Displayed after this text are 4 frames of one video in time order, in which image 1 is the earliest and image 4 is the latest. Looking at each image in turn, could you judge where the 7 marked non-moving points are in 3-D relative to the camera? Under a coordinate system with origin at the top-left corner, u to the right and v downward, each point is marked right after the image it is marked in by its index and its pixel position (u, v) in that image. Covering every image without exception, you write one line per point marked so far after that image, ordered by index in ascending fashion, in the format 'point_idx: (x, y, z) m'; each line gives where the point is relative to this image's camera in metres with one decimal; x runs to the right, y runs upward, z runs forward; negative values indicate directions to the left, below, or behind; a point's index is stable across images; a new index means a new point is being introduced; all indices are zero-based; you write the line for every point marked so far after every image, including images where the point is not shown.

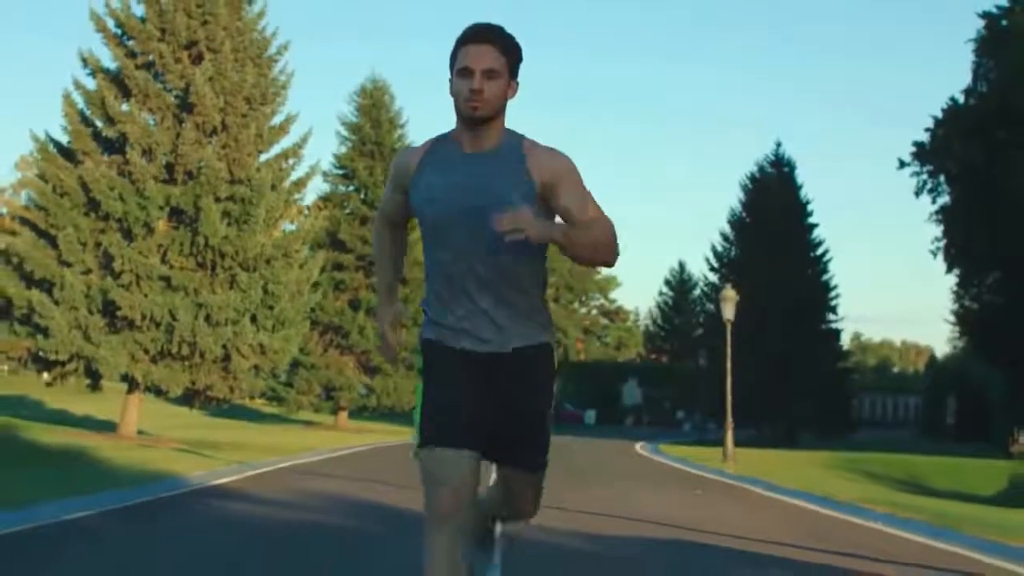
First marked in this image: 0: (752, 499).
0: (+2.8, -2.4, +17.3) m
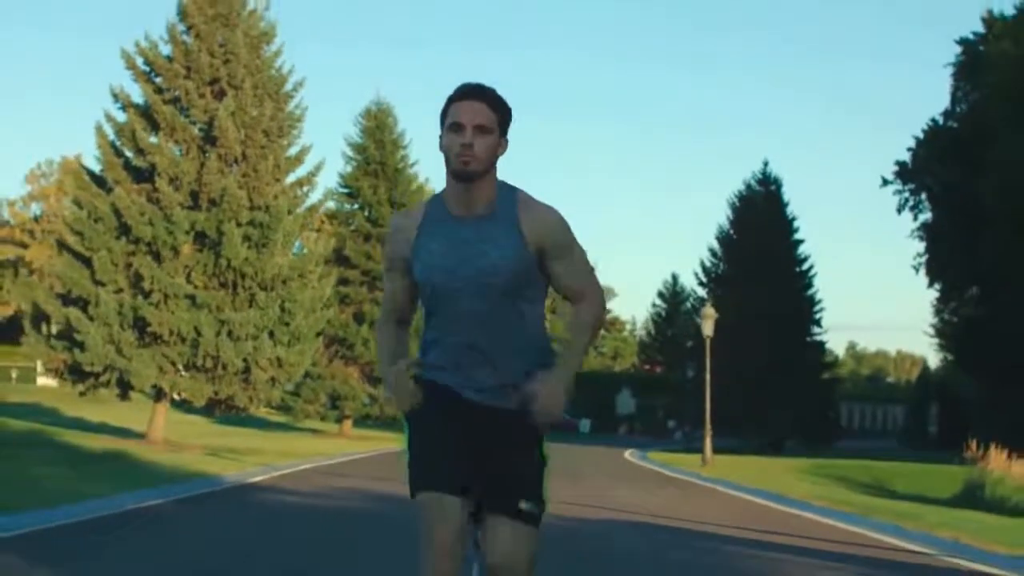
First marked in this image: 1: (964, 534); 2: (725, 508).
0: (+2.8, -2.7, +18.8) m
1: (+4.5, -2.5, +14.6) m
2: (+2.5, -2.6, +17.4) m
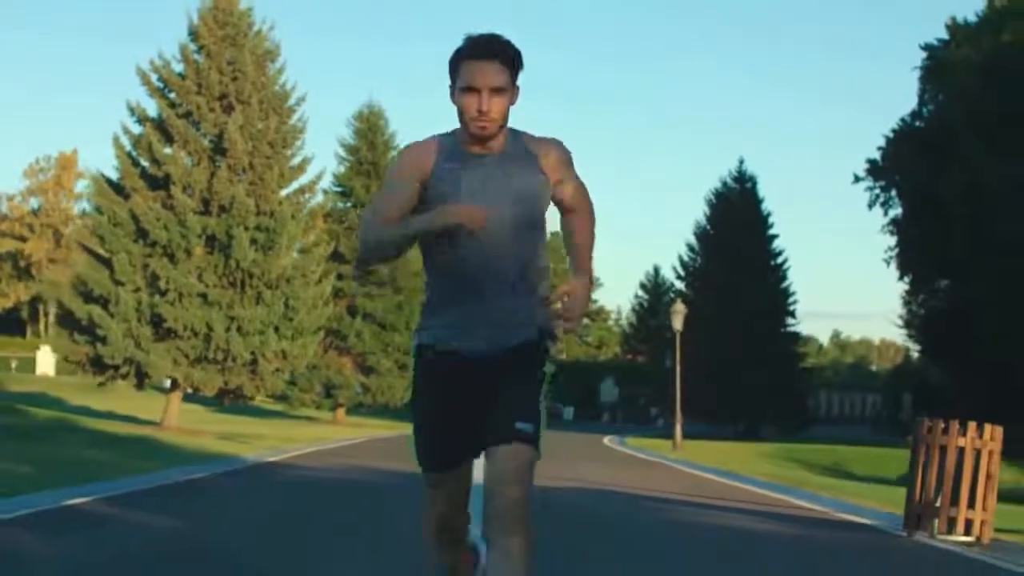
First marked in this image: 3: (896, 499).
0: (+2.6, -2.6, +20.6) m
1: (+4.3, -2.5, +16.4) m
2: (+2.3, -2.6, +19.2) m
3: (+4.6, -2.5, +17.4) m
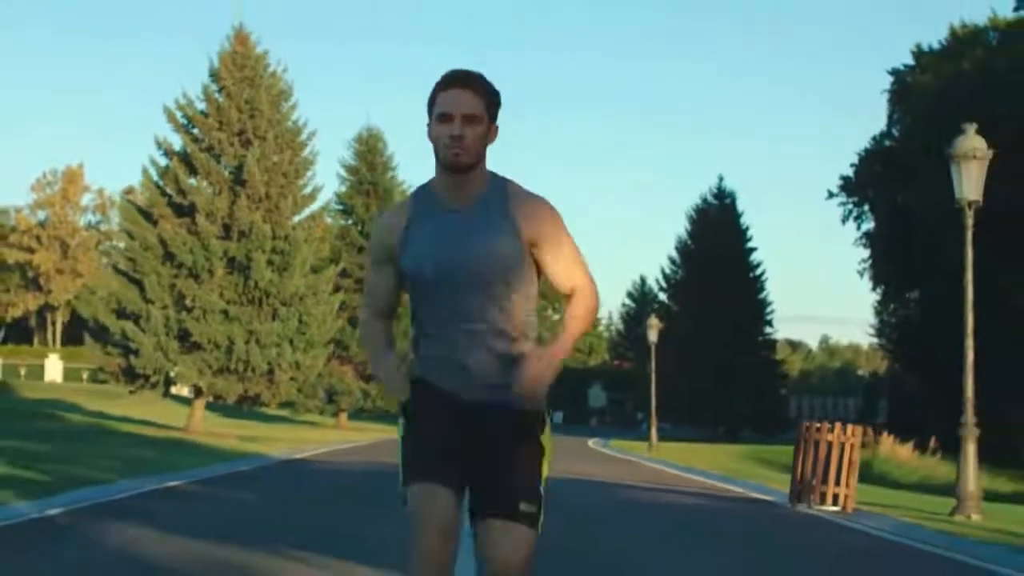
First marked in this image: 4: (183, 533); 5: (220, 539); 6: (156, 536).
0: (+2.4, -2.9, +22.9) m
1: (+4.2, -2.7, +18.7) m
2: (+2.1, -2.8, +21.5) m
3: (+4.4, -2.8, +19.7) m
4: (-2.9, -2.2, +12.8) m
5: (-2.5, -2.1, +12.5) m
6: (-3.1, -2.1, +12.5) m
